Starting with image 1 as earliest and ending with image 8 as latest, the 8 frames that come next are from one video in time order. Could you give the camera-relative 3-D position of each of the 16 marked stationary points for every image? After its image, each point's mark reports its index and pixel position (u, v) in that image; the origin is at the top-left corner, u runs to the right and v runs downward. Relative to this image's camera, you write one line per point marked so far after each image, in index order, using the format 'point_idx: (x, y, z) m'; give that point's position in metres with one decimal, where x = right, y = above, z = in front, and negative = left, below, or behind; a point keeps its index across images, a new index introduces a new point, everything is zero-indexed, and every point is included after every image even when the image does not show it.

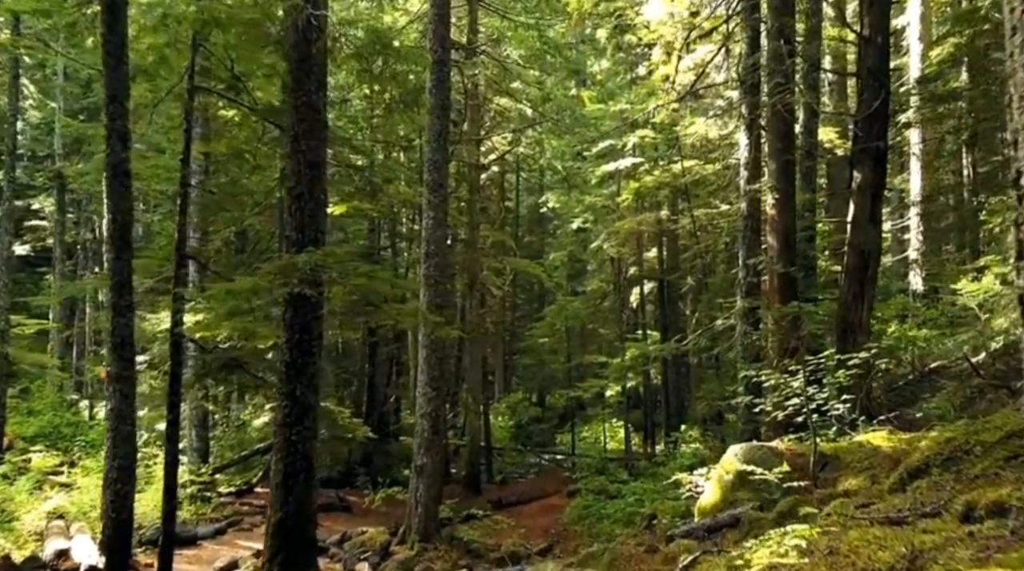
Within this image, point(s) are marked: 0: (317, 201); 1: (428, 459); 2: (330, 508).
0: (-1.9, +0.8, +9.4) m
1: (-1.4, -3.0, +16.8) m
2: (-3.8, -4.6, +20.1) m
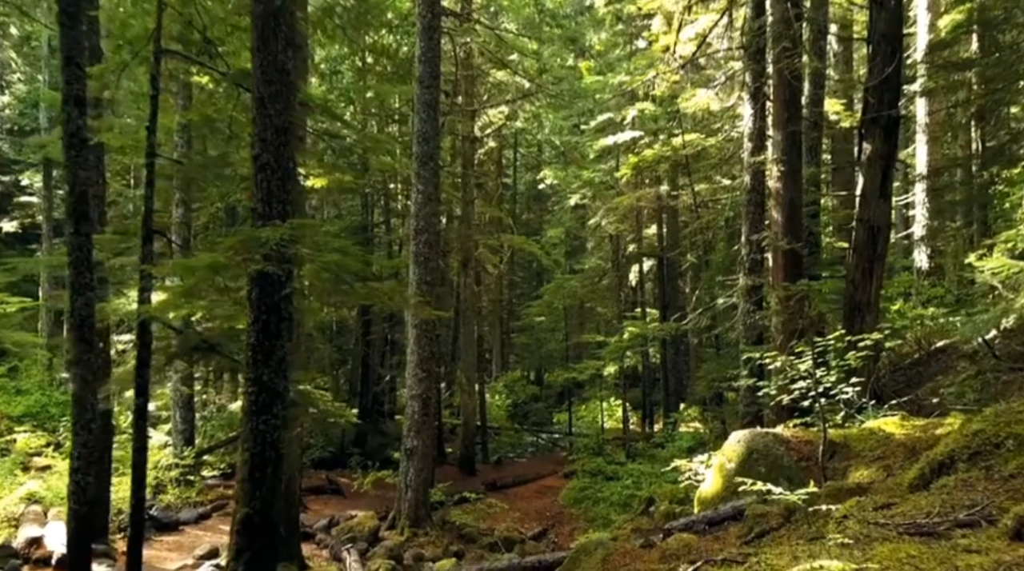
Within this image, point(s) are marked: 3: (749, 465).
0: (-2.0, +1.0, +8.7) m
1: (-1.6, -2.6, +16.3) m
2: (-3.9, -4.1, +19.5) m
3: (+2.2, -1.7, +9.2) m
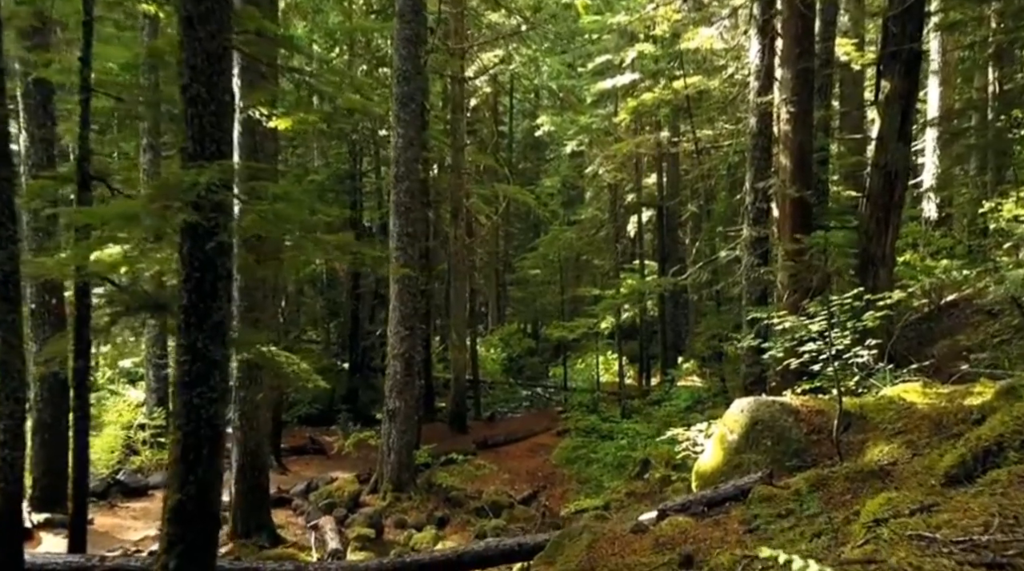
0: (-2.2, +1.4, +7.7) m
1: (-1.7, -1.9, +15.4) m
2: (-4.1, -3.2, +18.7) m
3: (+2.1, -1.3, +8.3) m
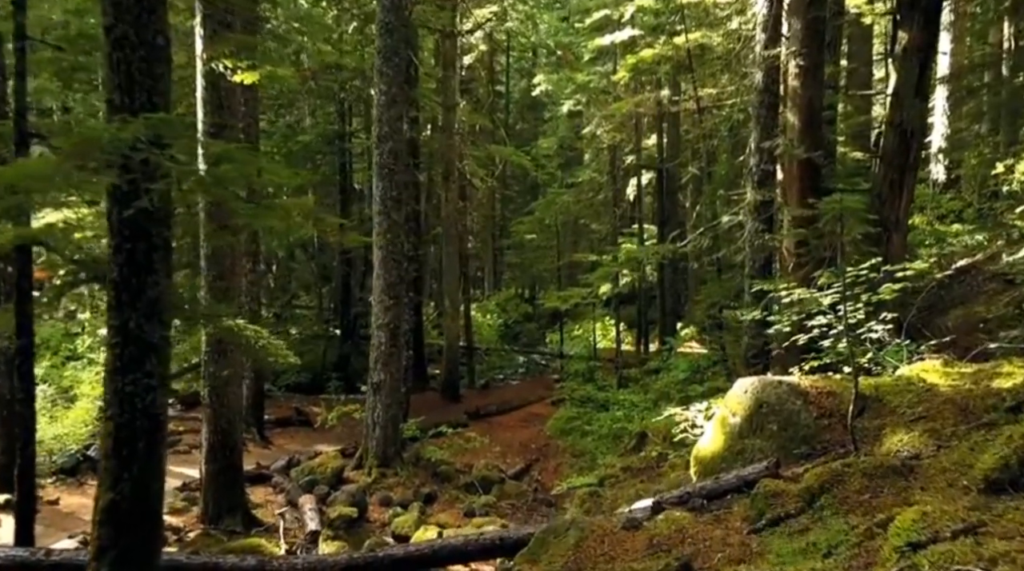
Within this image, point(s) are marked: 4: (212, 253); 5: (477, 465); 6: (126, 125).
0: (-2.3, +1.6, +6.9) m
1: (-1.9, -1.3, +14.7) m
2: (-4.2, -2.5, +18.1) m
3: (+1.9, -1.1, +7.6) m
4: (-3.3, +0.4, +10.8) m
5: (-0.6, -3.0, +16.3) m
6: (-2.2, +0.9, +5.4) m
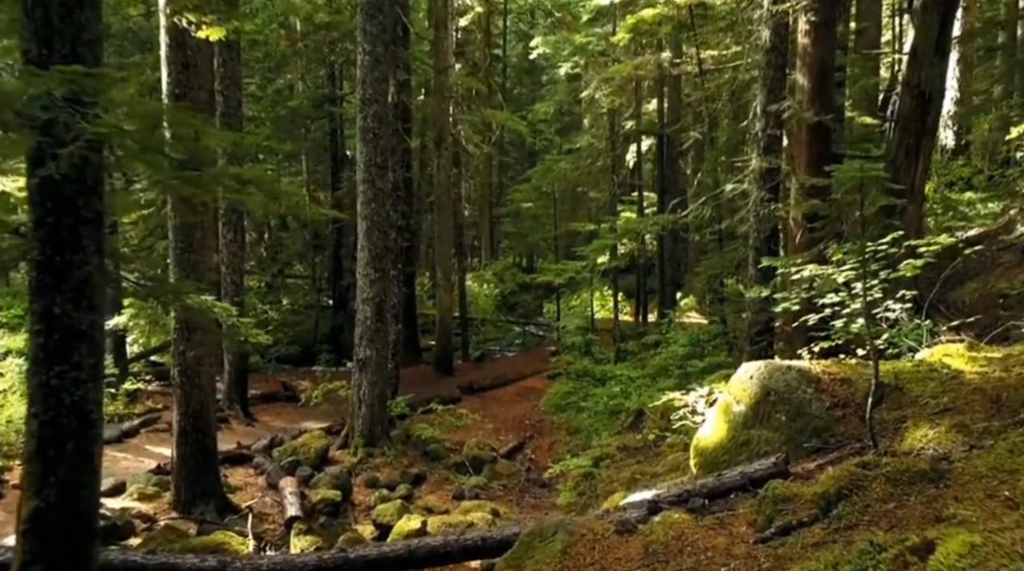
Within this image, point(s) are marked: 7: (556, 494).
0: (-2.4, +1.8, +6.1) m
1: (-2.0, -0.9, +14.1) m
2: (-4.4, -2.0, +17.5) m
3: (+1.8, -0.9, +6.9) m
4: (-3.4, +0.6, +10.1) m
5: (-0.7, -2.5, +15.7) m
6: (-2.3, +1.0, +4.7) m
7: (+0.6, -2.8, +13.0) m
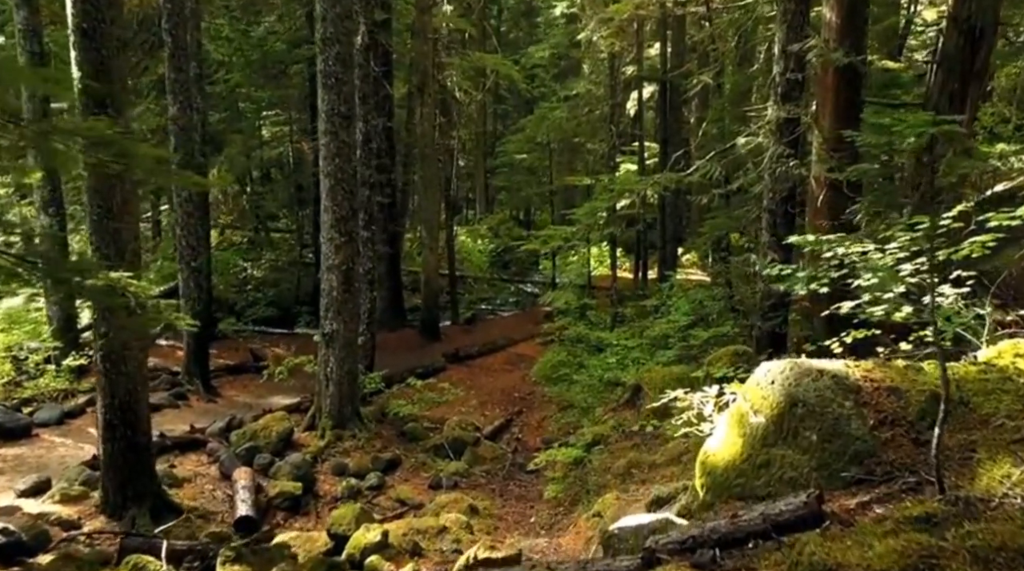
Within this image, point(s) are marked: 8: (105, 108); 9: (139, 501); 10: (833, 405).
0: (-2.7, +1.8, +4.6) m
1: (-2.2, -0.5, +12.6) m
2: (-4.6, -1.4, +16.1) m
3: (+1.6, -0.8, +5.5) m
4: (-3.7, +0.9, +8.6) m
5: (-0.9, -2.0, +14.3) m
6: (-2.5, +1.0, +3.2) m
7: (+0.4, -2.4, +11.7) m
8: (-3.6, +1.6, +8.7) m
9: (-3.6, -2.0, +9.3) m
10: (+1.8, -0.7, +5.5) m
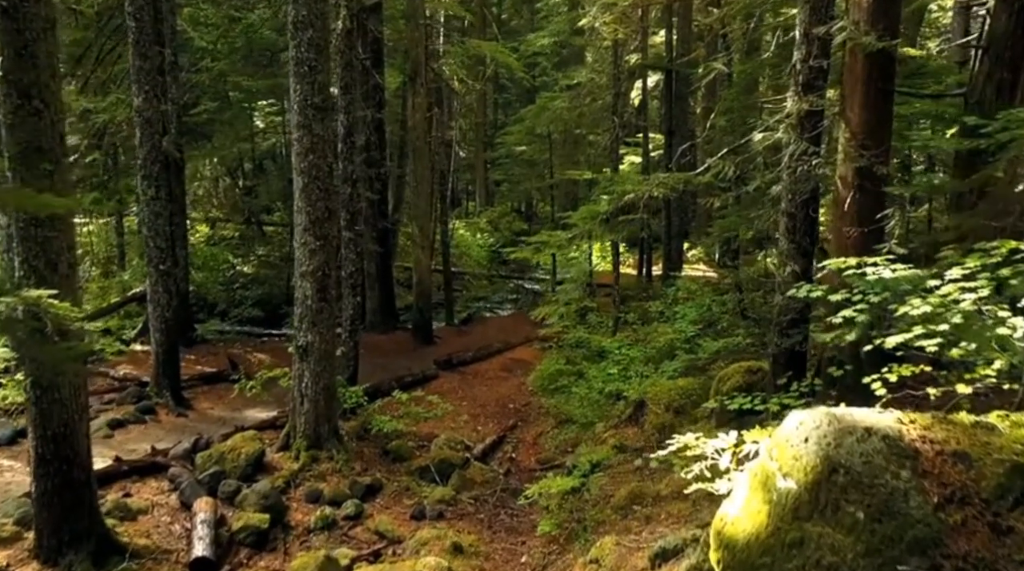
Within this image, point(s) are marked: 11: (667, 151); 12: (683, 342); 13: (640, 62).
0: (-2.8, +1.6, +3.5) m
1: (-2.3, -0.6, +11.5) m
2: (-4.6, -1.4, +15.0) m
3: (+1.4, -1.0, +4.4) m
4: (-3.8, +0.7, +7.5) m
5: (-1.0, -2.1, +13.2) m
6: (-2.6, +0.8, +2.1) m
7: (+0.3, -2.5, +10.6) m
8: (-3.7, +1.5, +7.6) m
9: (-3.7, -2.2, +8.2) m
10: (+1.7, -0.8, +4.4) m
11: (+3.1, +2.7, +19.5) m
12: (+2.5, -0.8, +14.2) m
13: (+2.6, +4.6, +20.0) m
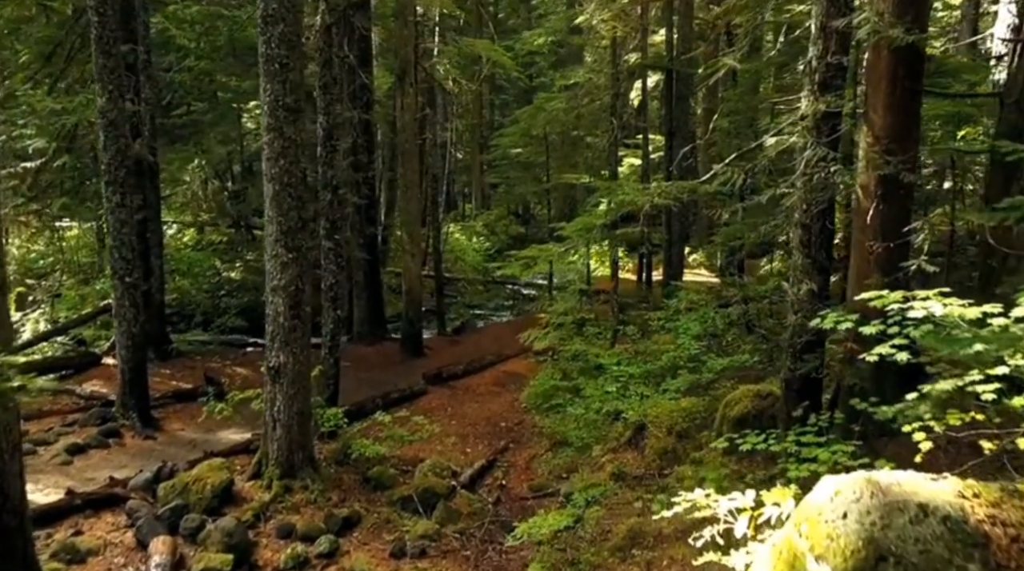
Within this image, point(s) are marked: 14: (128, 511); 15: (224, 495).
0: (-2.9, +1.5, +2.6) m
1: (-2.4, -0.8, +10.7) m
2: (-4.8, -1.6, +14.1) m
3: (+1.3, -1.1, +3.5) m
4: (-3.9, +0.6, +6.6) m
5: (-1.1, -2.2, +12.4) m
6: (-2.7, +0.6, +1.2) m
7: (+0.2, -2.7, +9.8) m
8: (-3.8, +1.3, +6.7) m
9: (-3.8, -2.3, +7.3) m
10: (+1.6, -1.0, +3.5) m
11: (+3.0, +2.5, +18.6) m
12: (+2.4, -1.0, +13.3) m
13: (+2.5, +4.4, +19.1) m
14: (-3.9, -2.3, +10.0) m
15: (-3.1, -2.3, +10.3) m
